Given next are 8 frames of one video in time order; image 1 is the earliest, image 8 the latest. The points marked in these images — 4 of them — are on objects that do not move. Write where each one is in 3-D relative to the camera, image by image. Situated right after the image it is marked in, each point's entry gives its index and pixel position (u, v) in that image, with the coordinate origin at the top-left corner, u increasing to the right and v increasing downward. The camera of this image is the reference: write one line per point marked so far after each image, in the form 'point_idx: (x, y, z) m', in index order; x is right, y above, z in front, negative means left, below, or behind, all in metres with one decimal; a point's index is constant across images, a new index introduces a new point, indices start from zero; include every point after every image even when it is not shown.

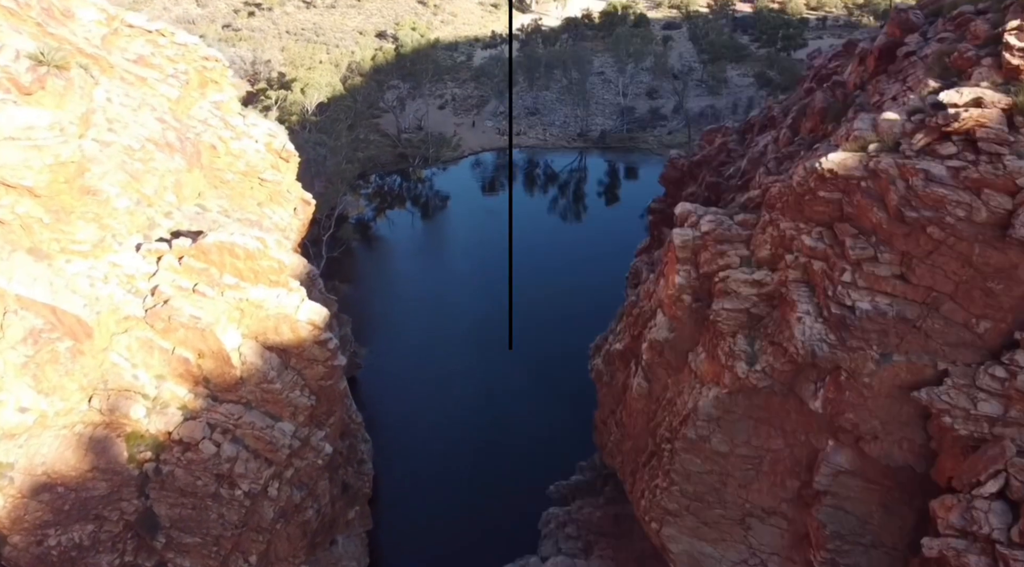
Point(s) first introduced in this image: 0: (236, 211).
0: (-4.9, +1.3, +14.9) m
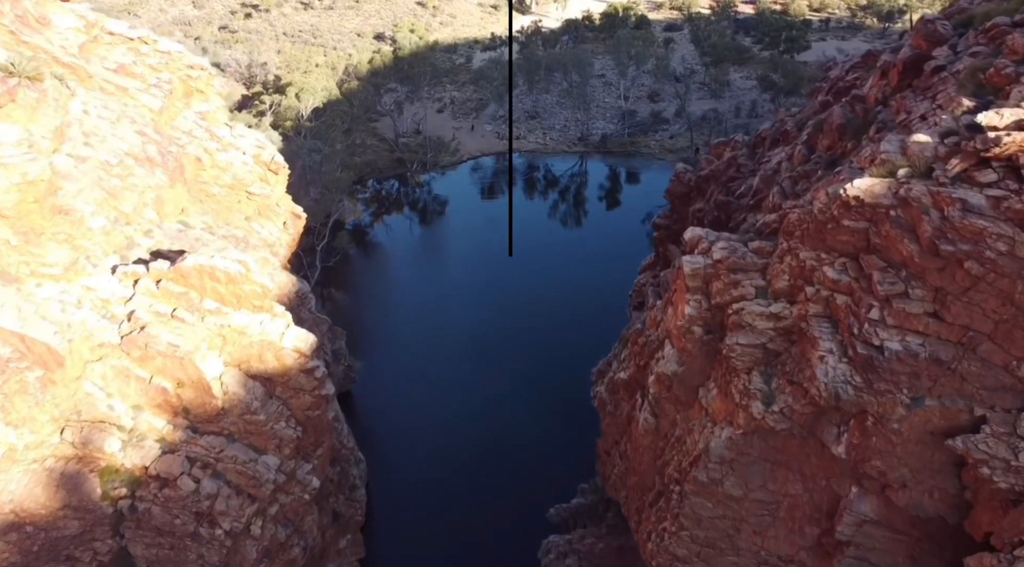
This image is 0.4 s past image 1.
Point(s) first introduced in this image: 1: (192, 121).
0: (-4.9, +0.9, +14.2) m
1: (-5.5, +2.8, +14.3) m
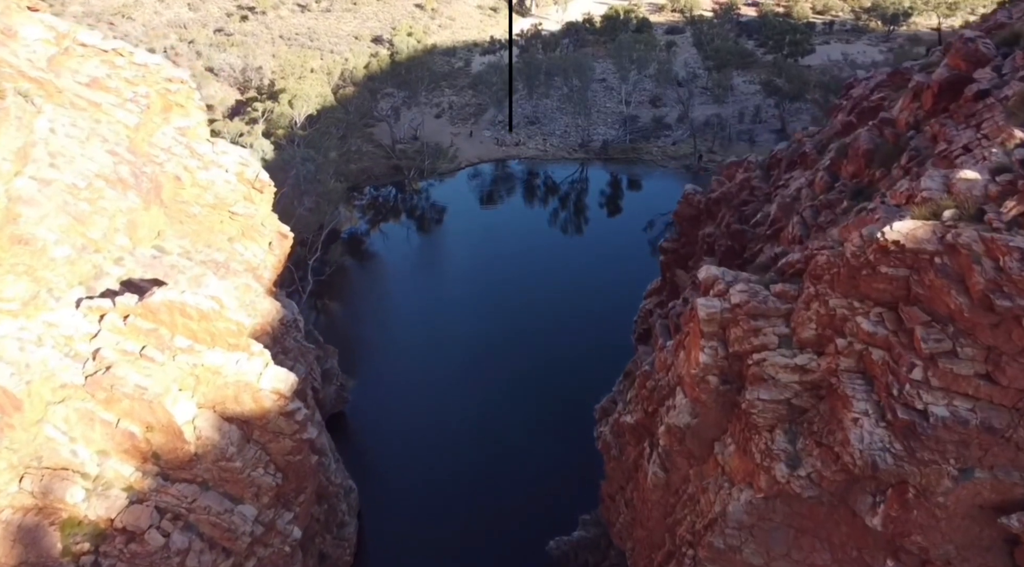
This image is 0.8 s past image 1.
0: (-5.0, +0.5, +13.4) m
1: (-5.5, +2.4, +13.5) m
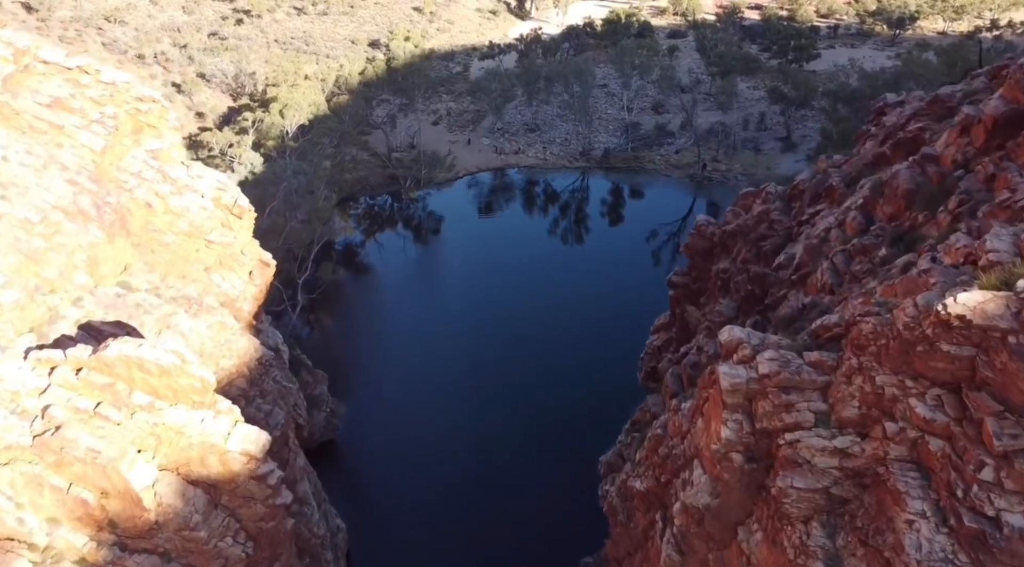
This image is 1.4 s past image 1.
0: (-5.0, 0.0, +12.4) m
1: (-5.5, +1.8, +12.5) m
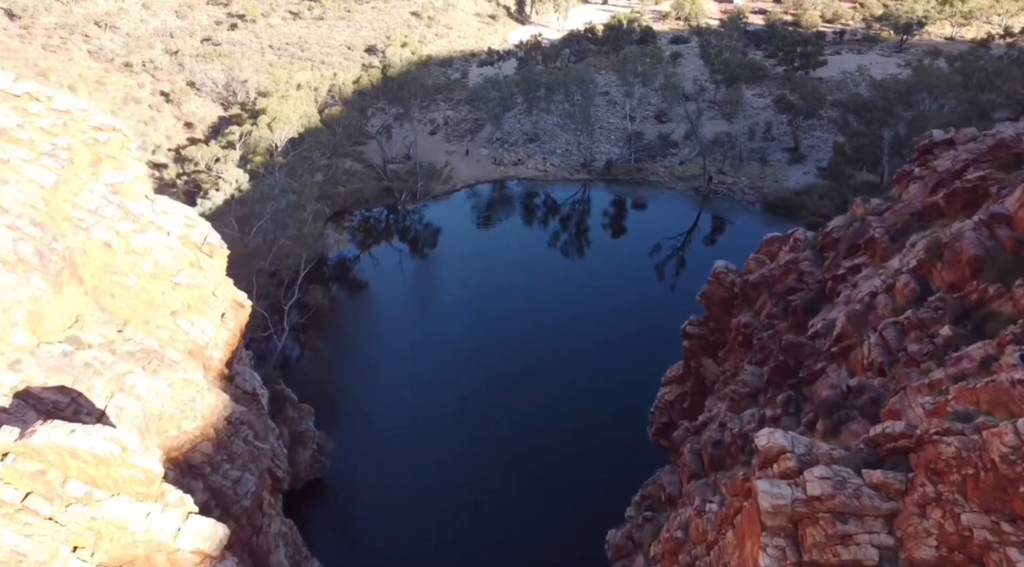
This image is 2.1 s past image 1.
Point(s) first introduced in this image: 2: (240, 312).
0: (-5.1, -0.7, +11.2) m
1: (-5.6, +1.2, +11.3) m
2: (-4.2, -0.5, +12.9) m
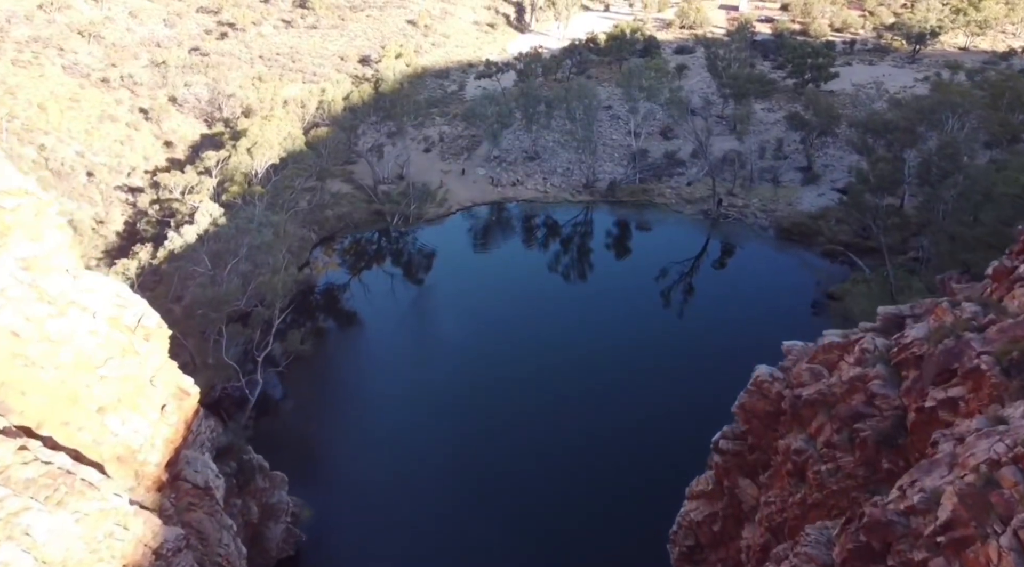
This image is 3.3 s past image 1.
0: (-5.1, -1.7, +9.3) m
1: (-5.6, +0.1, +9.3) m
2: (-4.3, -1.6, +10.9) m
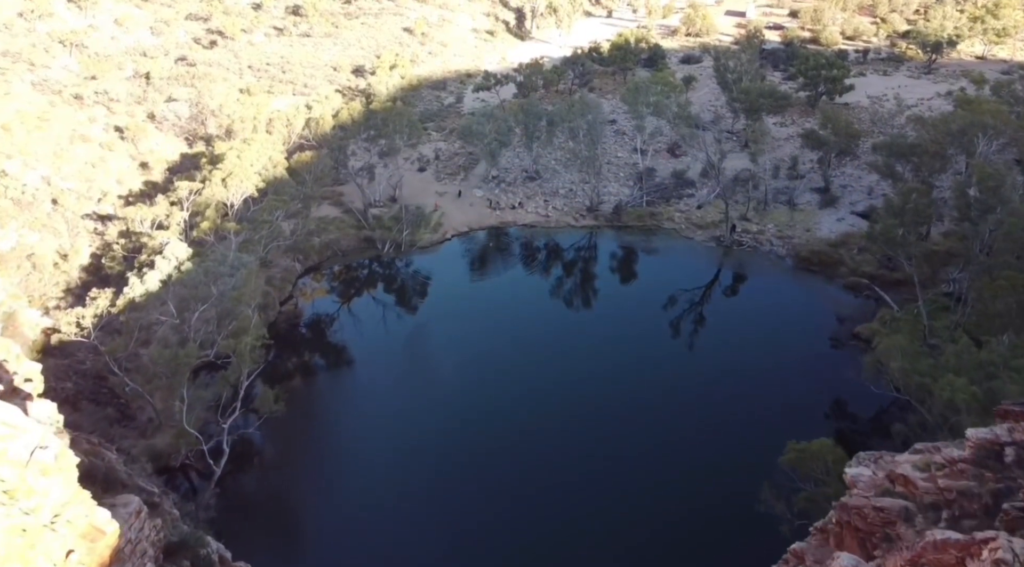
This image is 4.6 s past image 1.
0: (-5.2, -2.9, +7.1) m
1: (-5.7, -1.1, +7.2) m
2: (-4.4, -2.7, +8.8) m
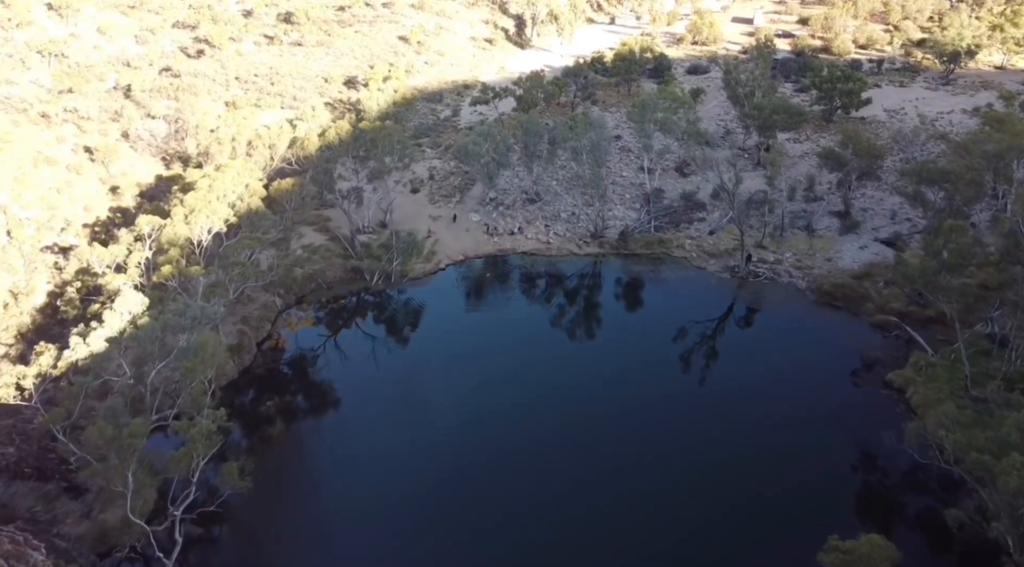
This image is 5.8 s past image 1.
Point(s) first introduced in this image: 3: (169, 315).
0: (-5.3, -4.0, +4.8) m
1: (-5.8, -2.2, +4.9) m
2: (-4.4, -3.9, +6.5) m
3: (-7.5, -0.7, +18.2) m
